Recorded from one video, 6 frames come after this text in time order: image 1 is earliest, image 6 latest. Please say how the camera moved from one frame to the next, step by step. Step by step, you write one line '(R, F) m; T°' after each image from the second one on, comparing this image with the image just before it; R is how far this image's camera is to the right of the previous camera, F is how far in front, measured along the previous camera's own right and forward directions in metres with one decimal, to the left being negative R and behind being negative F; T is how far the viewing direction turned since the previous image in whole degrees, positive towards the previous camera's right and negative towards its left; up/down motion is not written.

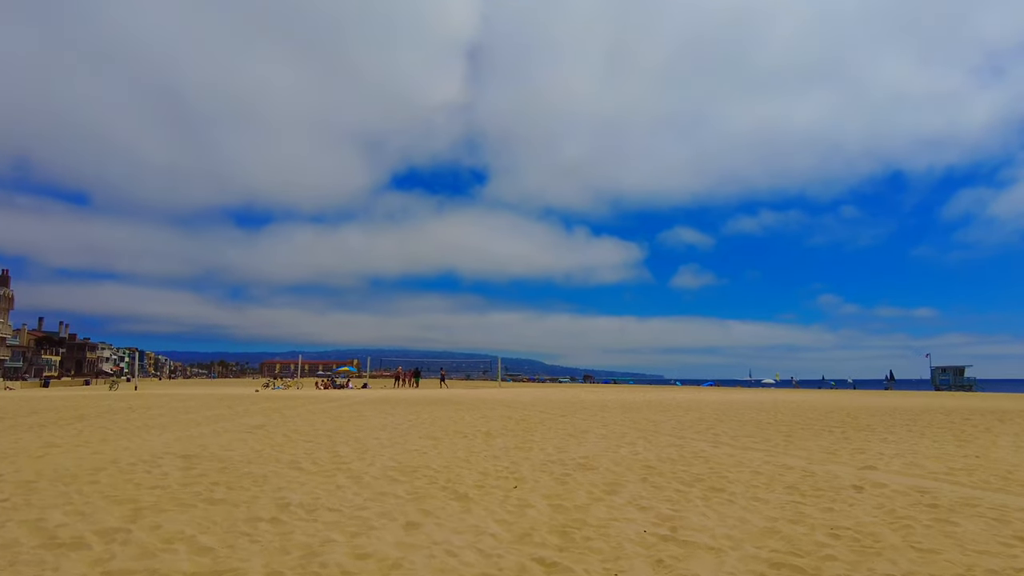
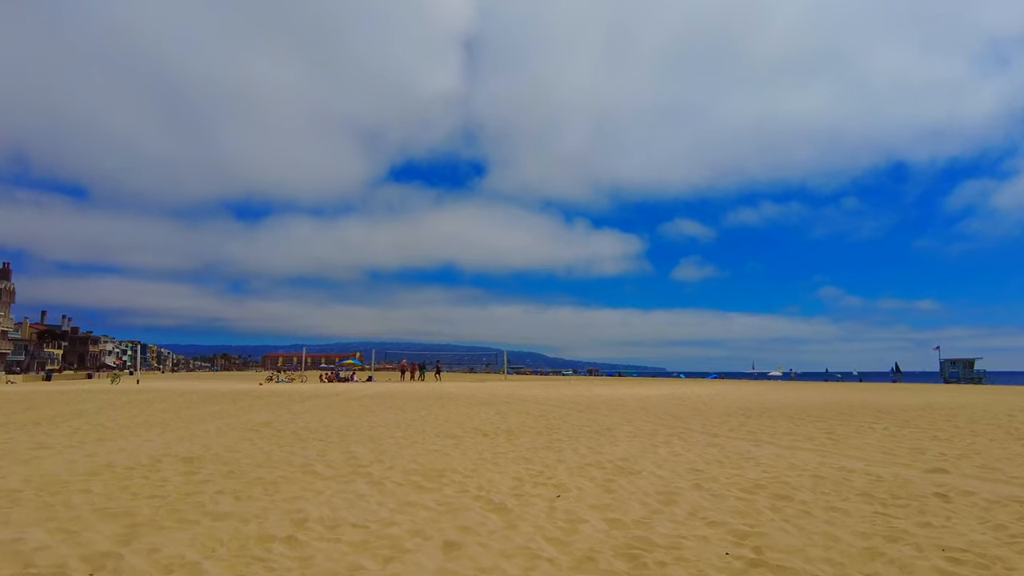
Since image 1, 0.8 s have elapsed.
(-0.2, +0.6) m; 0°
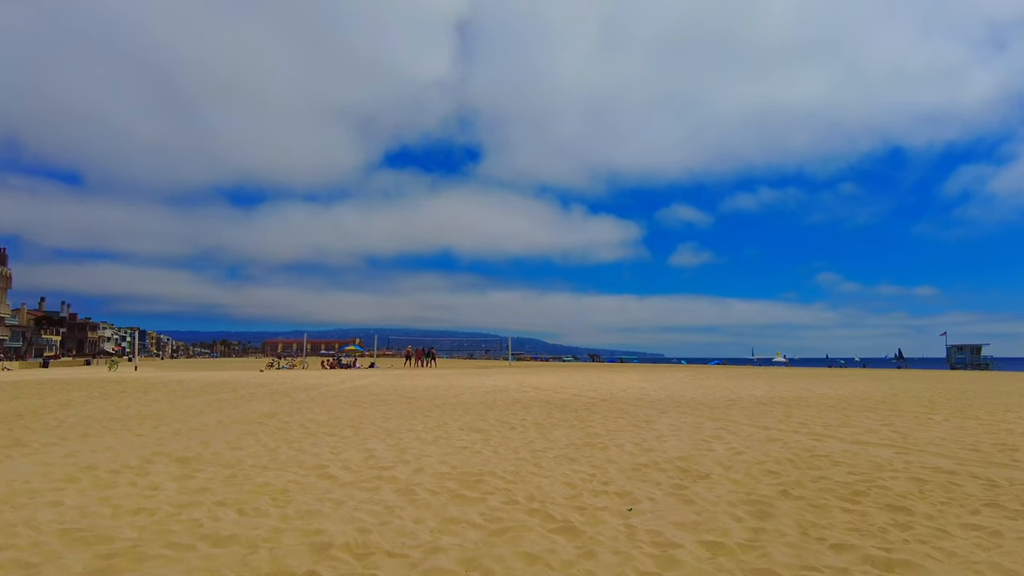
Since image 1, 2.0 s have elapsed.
(-0.3, +0.9) m; 0°
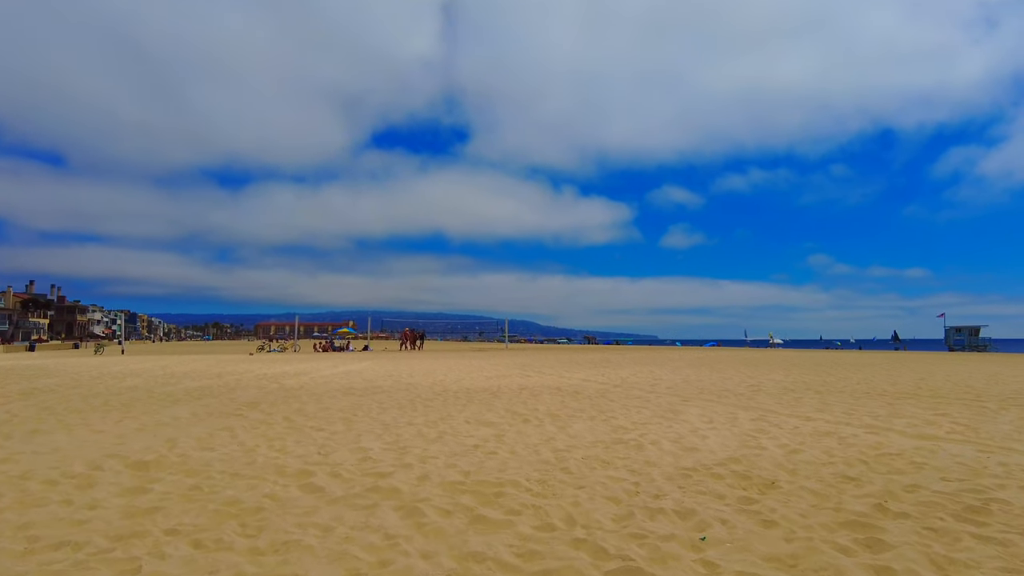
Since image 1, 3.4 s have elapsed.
(-0.2, +0.9) m; 0°
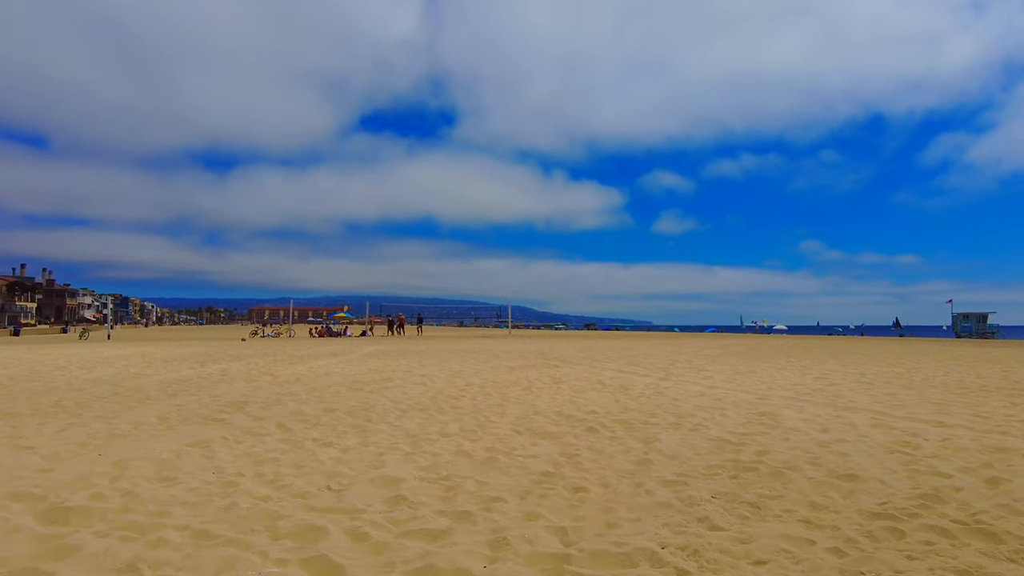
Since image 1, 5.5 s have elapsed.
(-0.4, +1.6) m; 0°
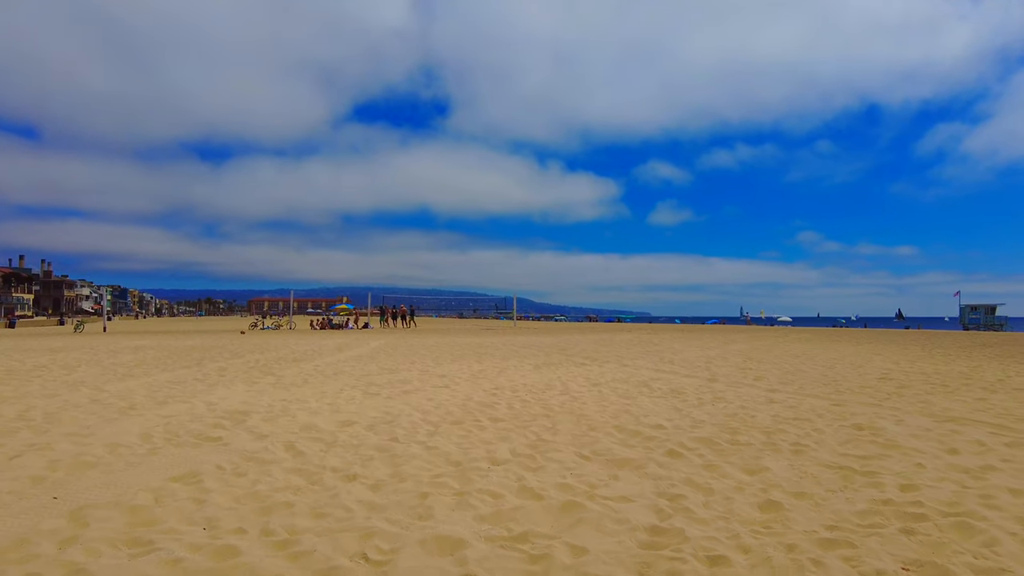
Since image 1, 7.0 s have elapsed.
(-0.3, +1.0) m; 0°
